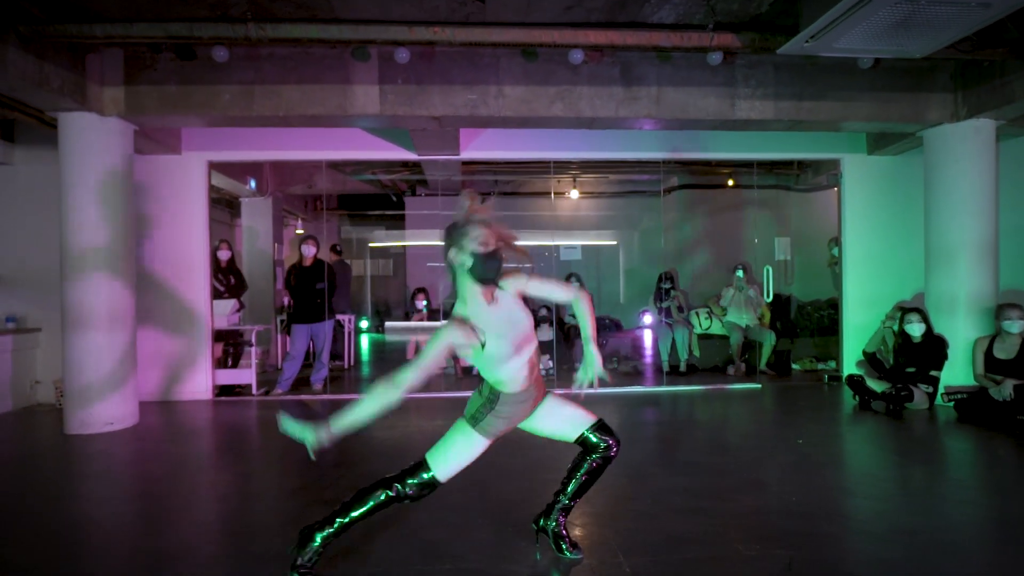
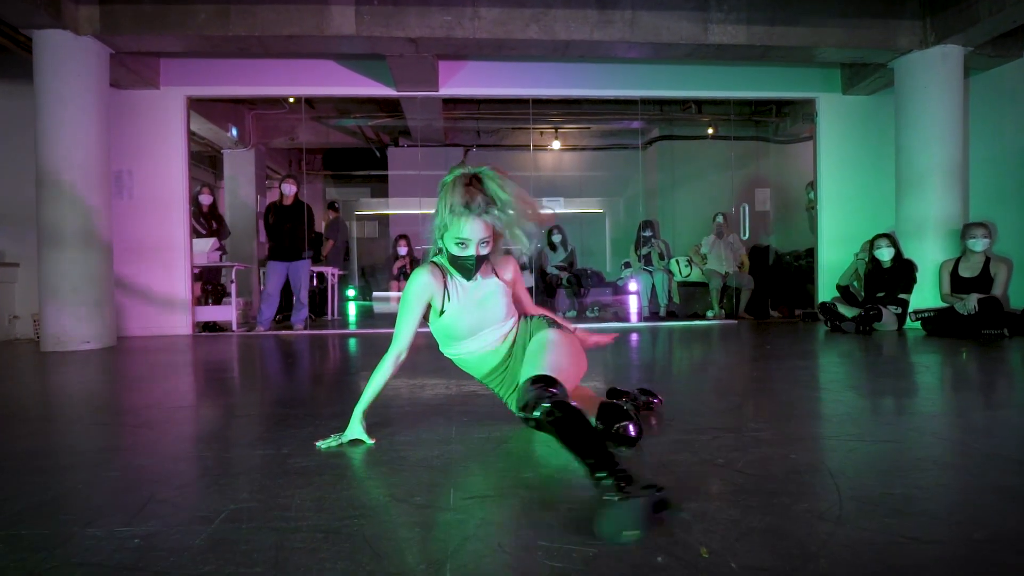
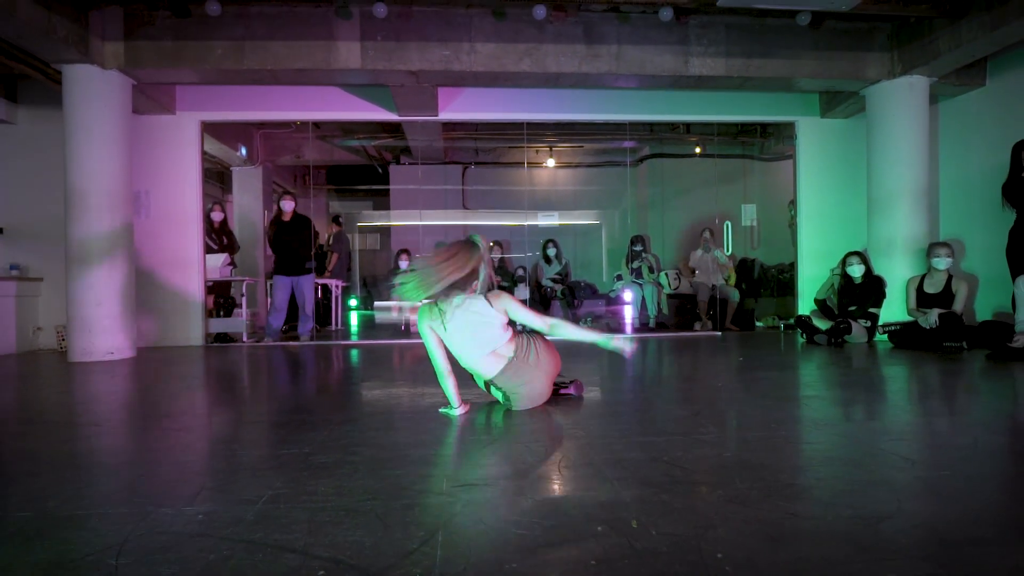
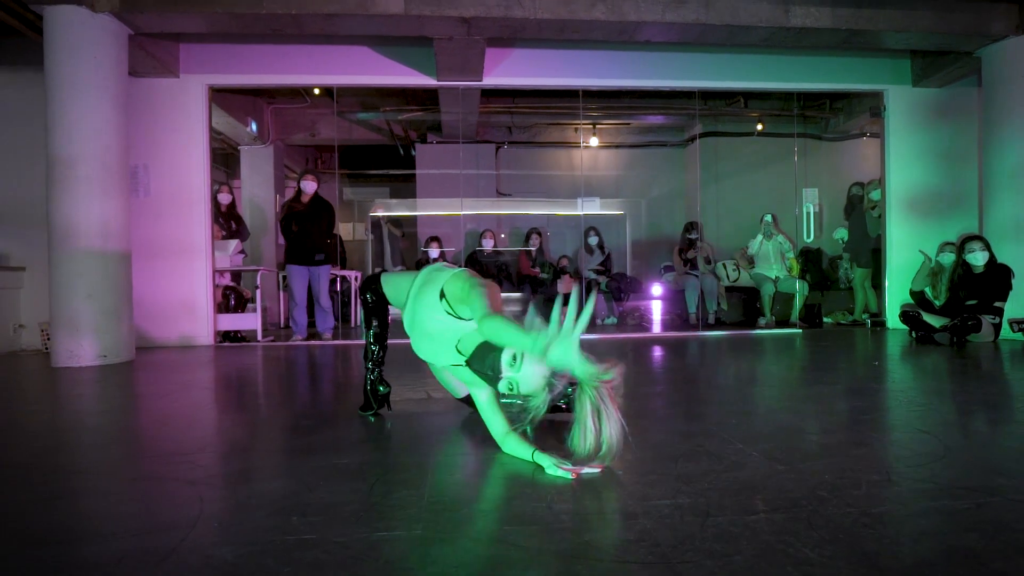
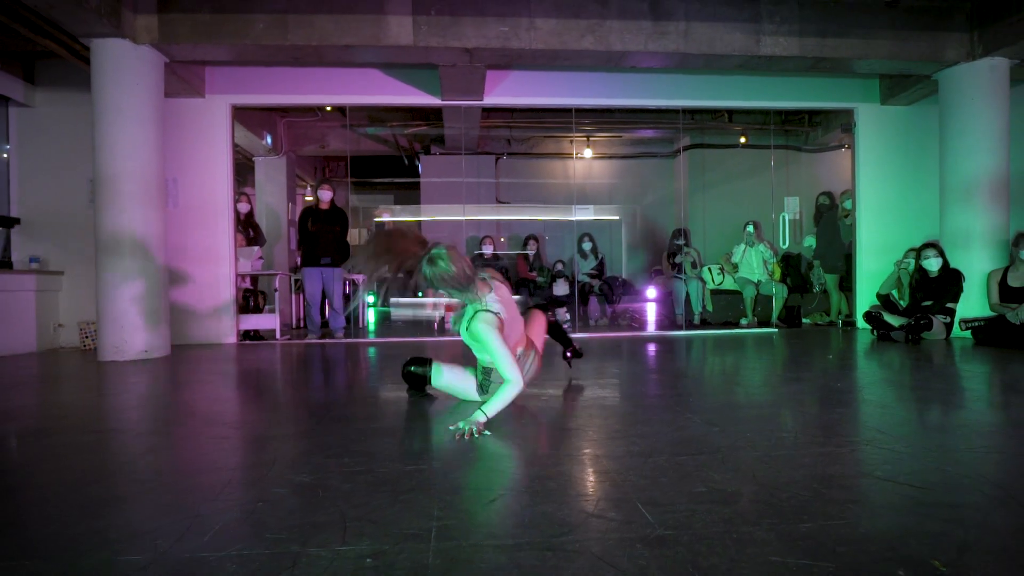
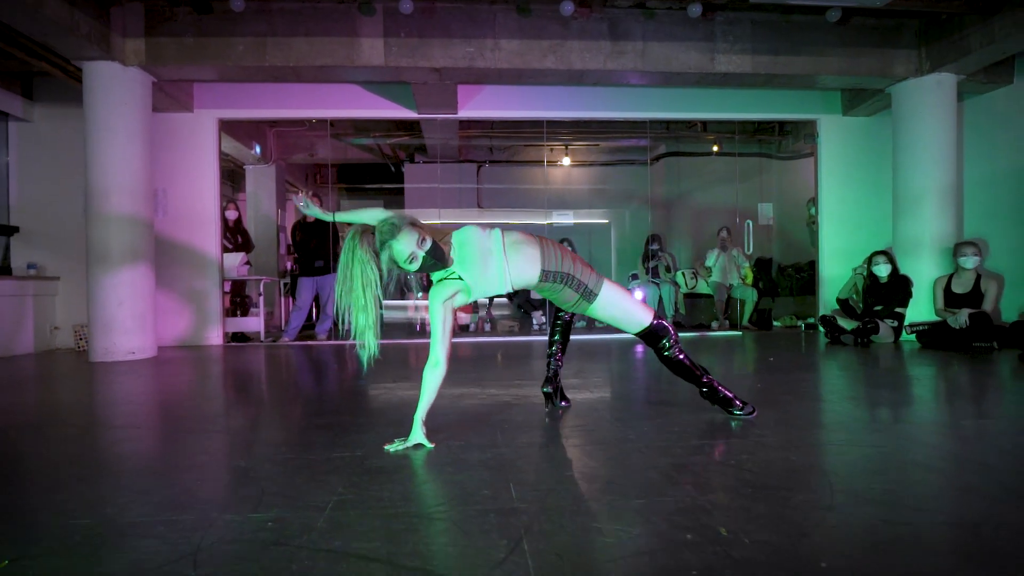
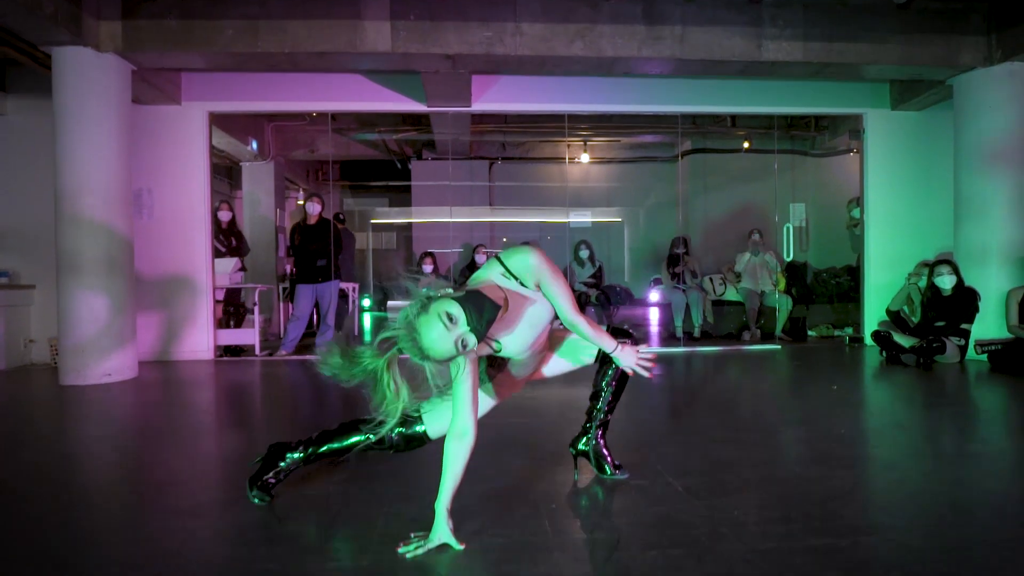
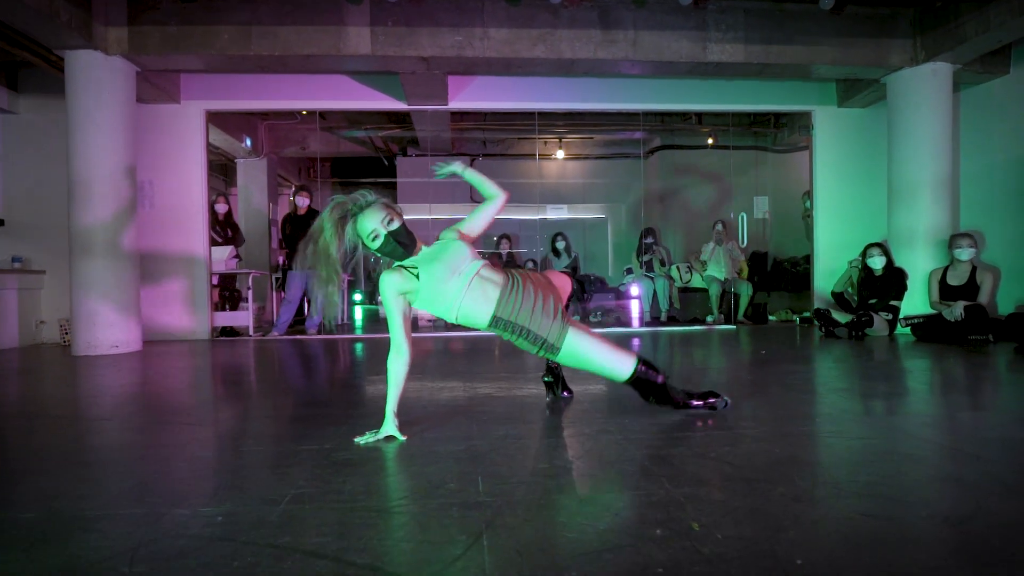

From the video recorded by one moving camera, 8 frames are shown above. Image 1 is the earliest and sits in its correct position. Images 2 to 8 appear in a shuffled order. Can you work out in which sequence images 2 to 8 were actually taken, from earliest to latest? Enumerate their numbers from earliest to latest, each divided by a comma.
7, 6, 8, 2, 3, 4, 5
